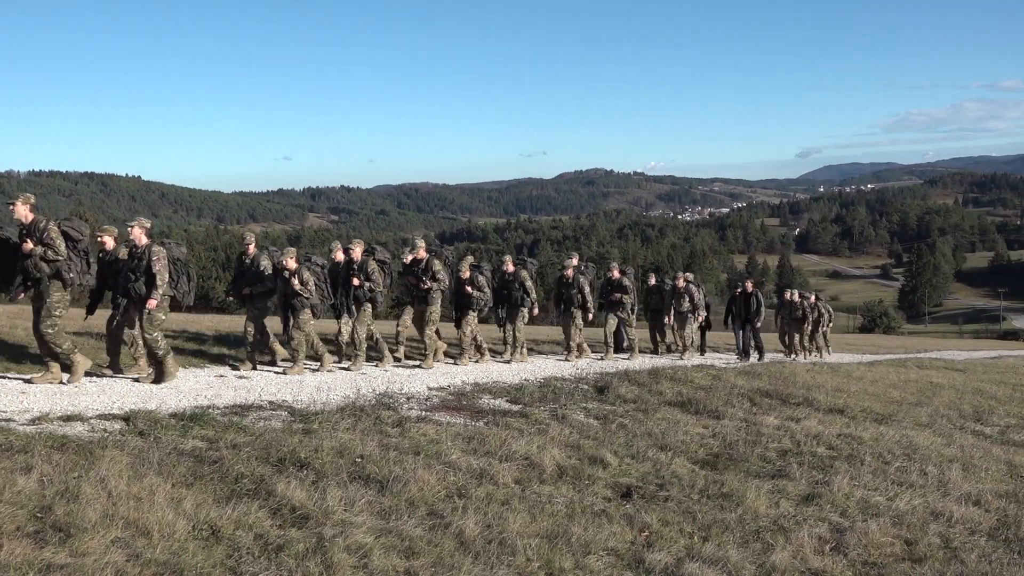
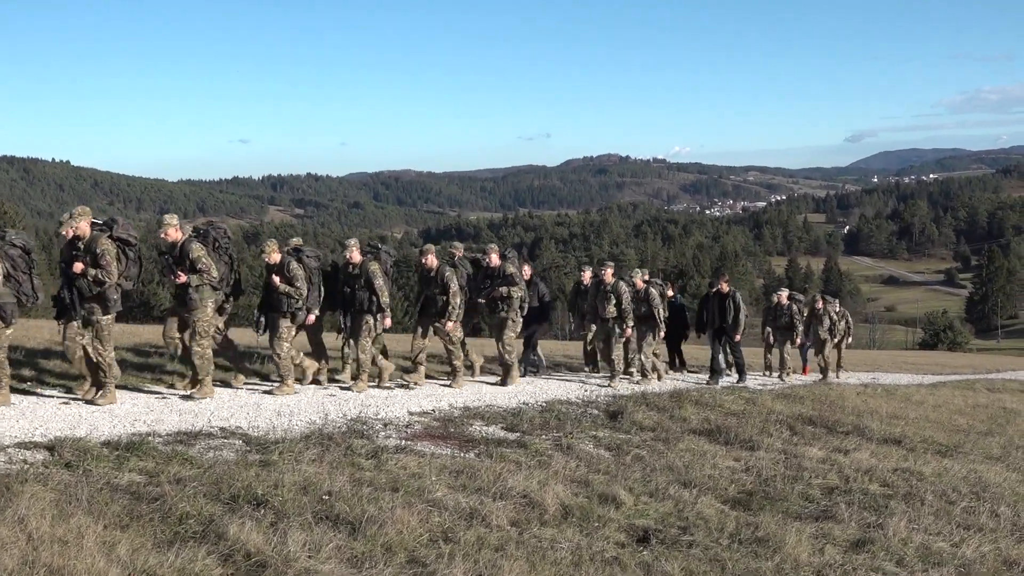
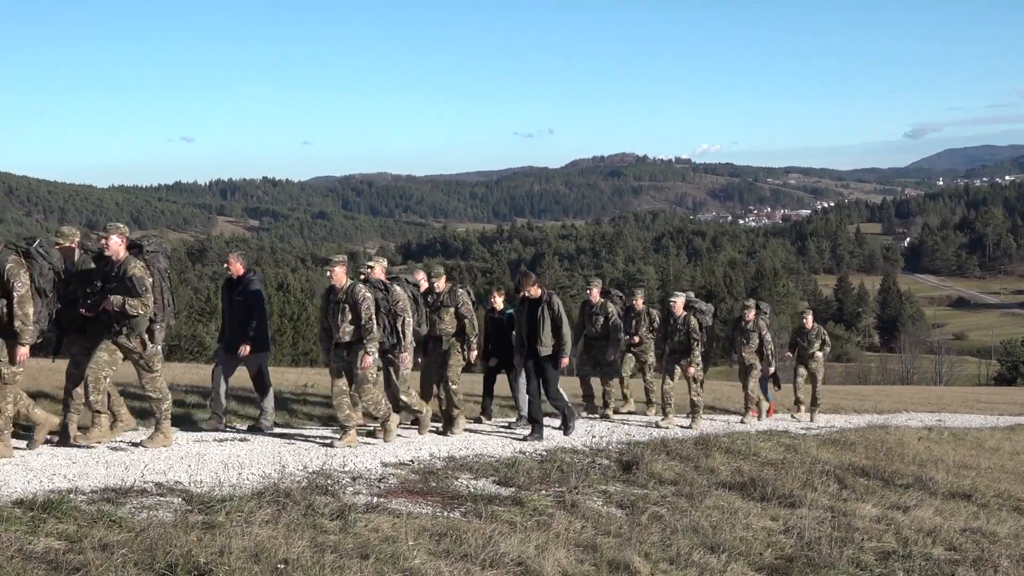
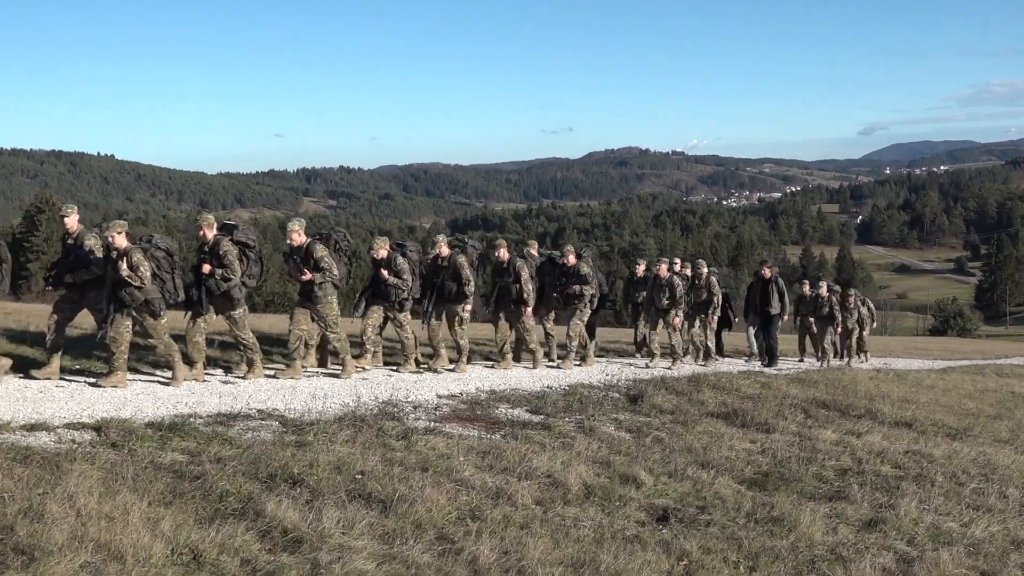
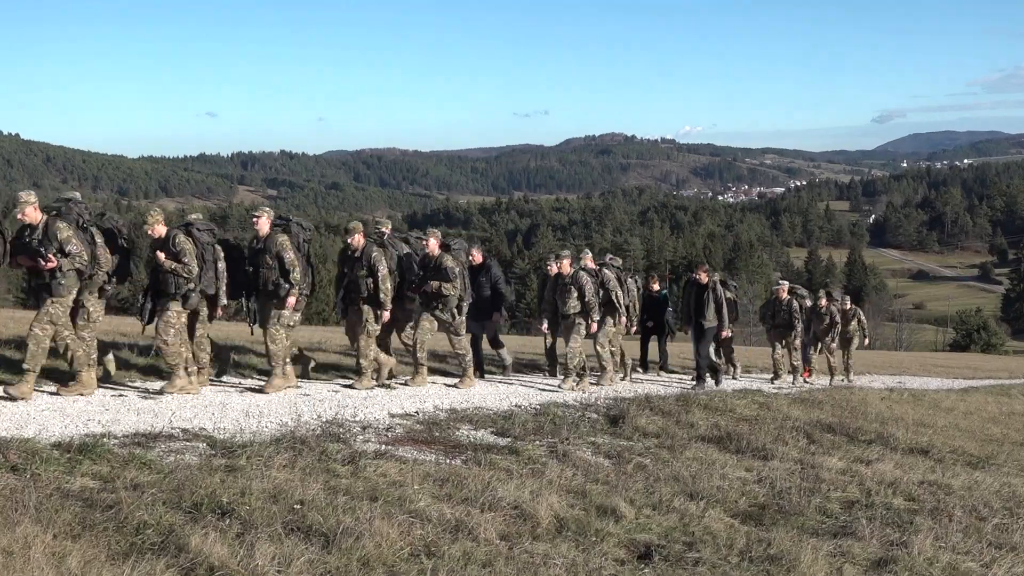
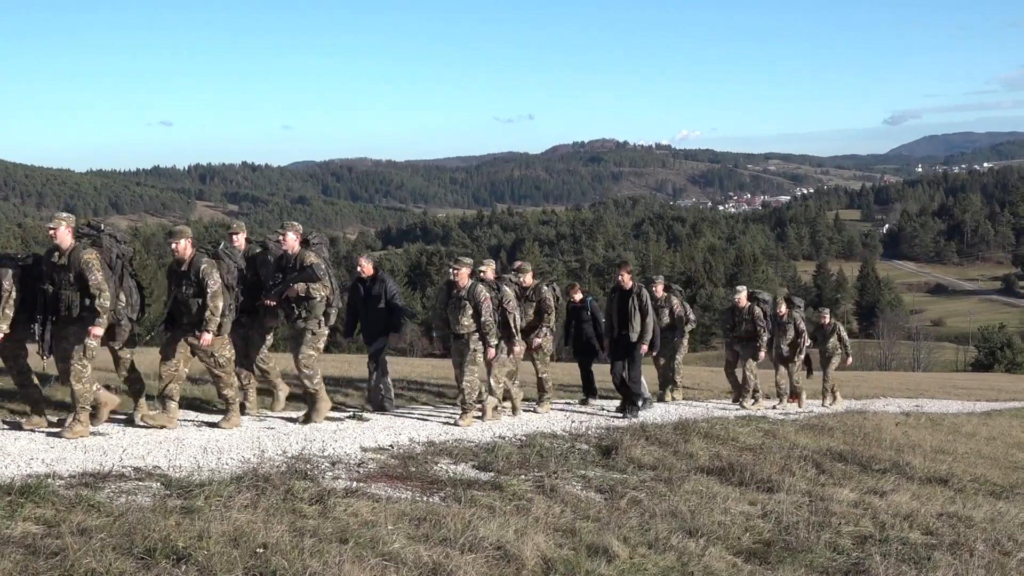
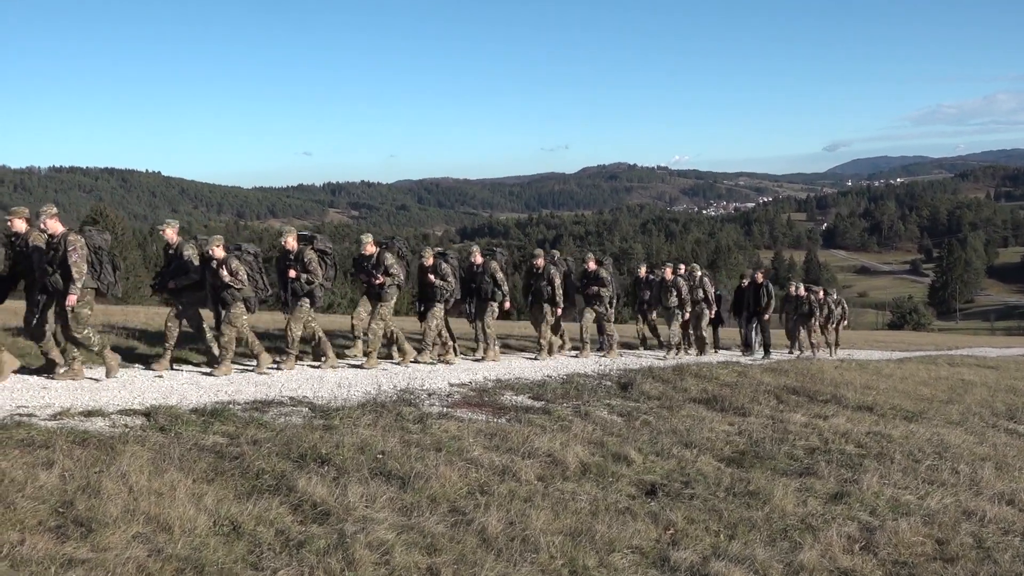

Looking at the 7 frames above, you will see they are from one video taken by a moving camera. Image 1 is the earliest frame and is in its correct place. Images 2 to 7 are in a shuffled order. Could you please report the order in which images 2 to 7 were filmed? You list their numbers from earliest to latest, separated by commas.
7, 4, 2, 5, 6, 3
